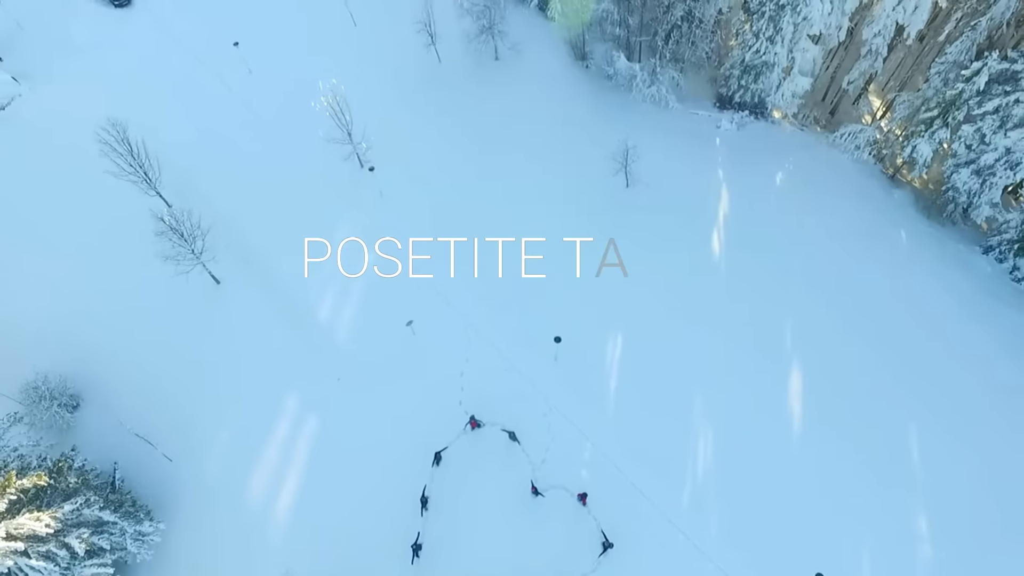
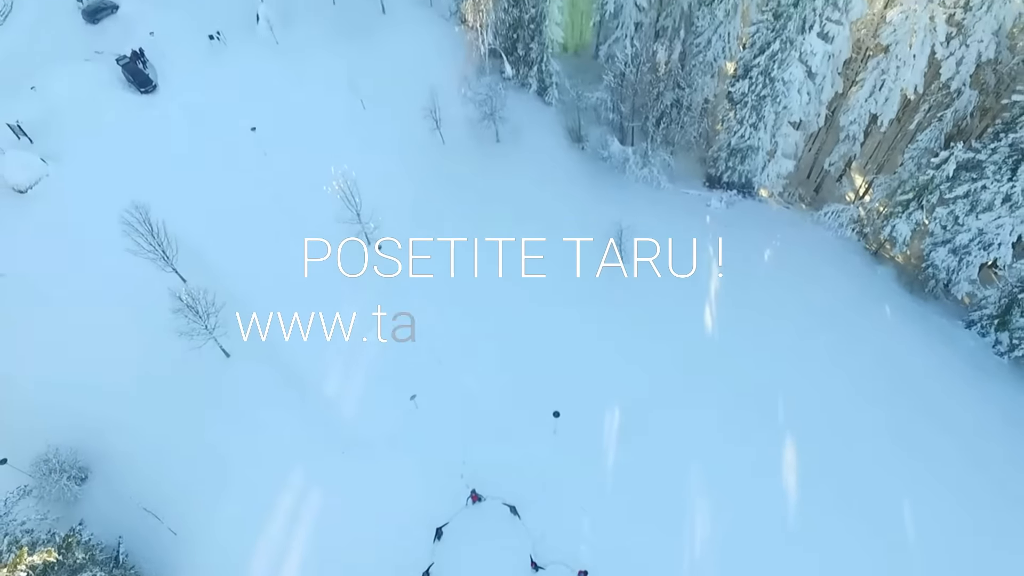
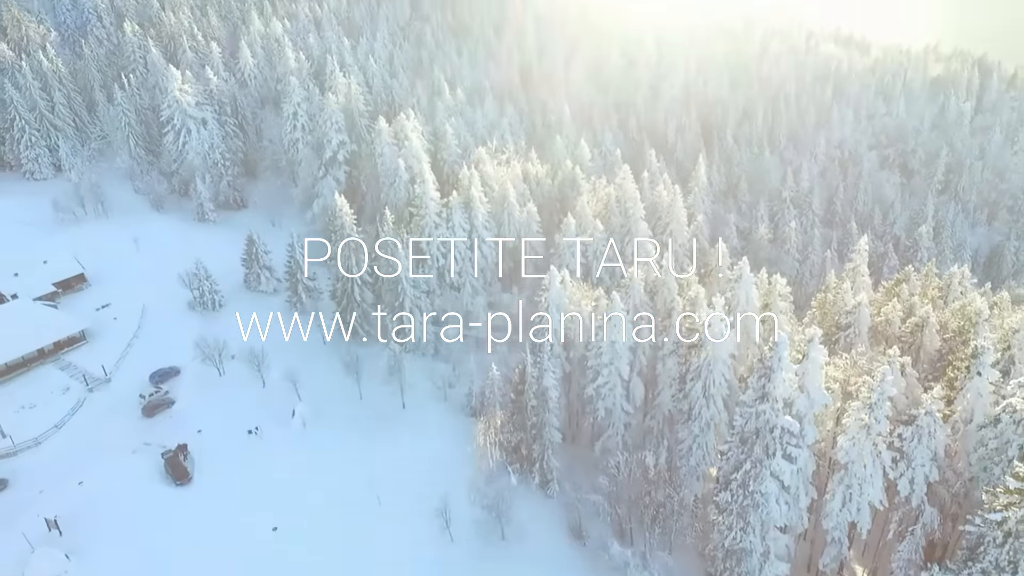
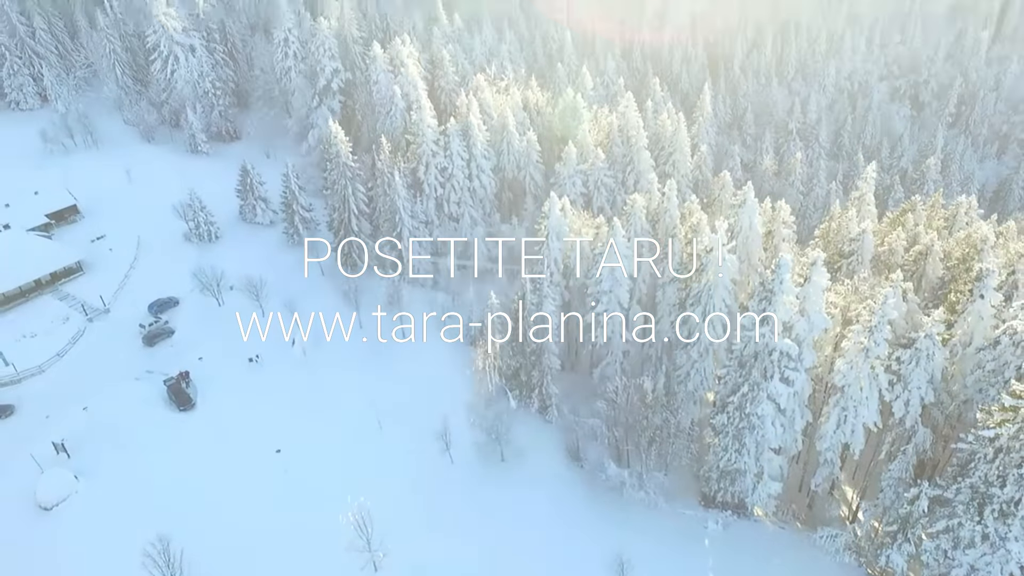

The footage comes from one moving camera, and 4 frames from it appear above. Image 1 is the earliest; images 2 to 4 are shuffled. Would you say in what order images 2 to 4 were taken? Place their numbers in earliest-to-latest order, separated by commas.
2, 4, 3
